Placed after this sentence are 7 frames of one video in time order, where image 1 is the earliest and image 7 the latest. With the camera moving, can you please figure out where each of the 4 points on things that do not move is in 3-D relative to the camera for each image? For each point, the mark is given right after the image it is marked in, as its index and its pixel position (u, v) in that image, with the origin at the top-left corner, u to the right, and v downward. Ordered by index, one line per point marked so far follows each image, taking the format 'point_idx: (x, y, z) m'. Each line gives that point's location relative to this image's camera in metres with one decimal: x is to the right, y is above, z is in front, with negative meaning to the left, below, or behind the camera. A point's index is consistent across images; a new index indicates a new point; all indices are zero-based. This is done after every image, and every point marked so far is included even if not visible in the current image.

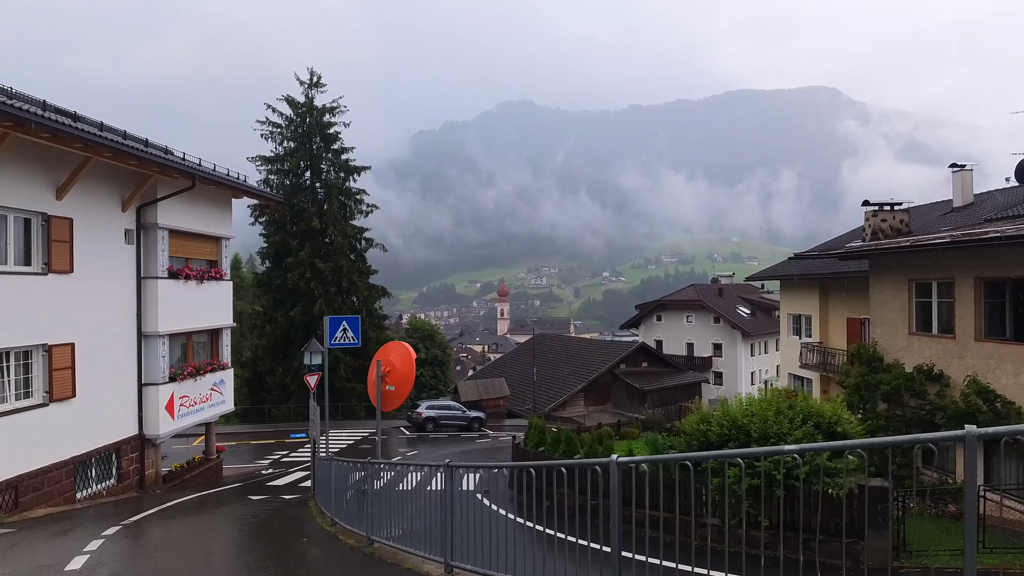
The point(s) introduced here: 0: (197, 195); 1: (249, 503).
0: (-8.9, +2.7, +18.3) m
1: (-5.6, -4.6, +13.9) m
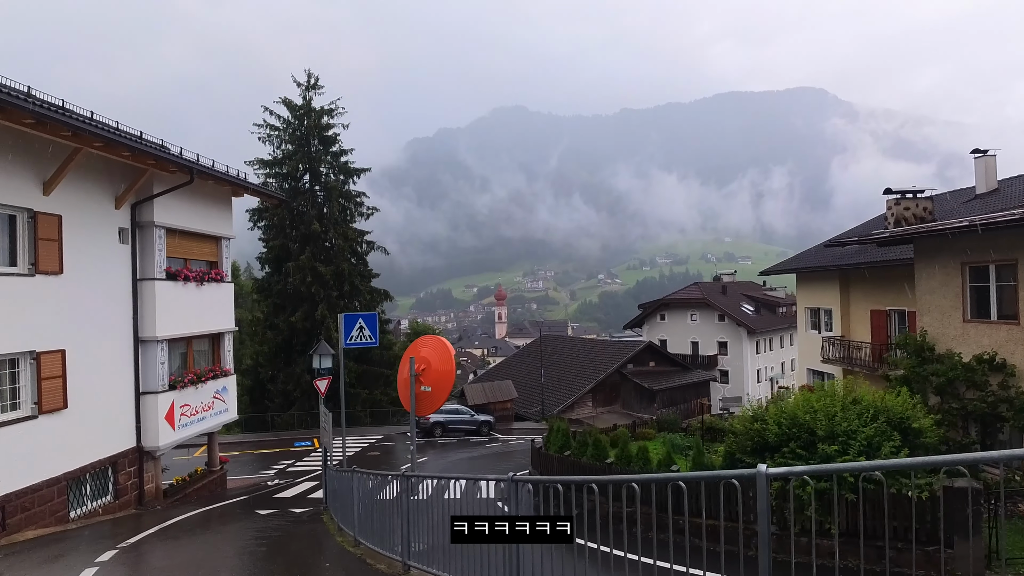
0: (-8.5, +2.6, +17.4) m
1: (-5.0, -4.6, +12.9) m
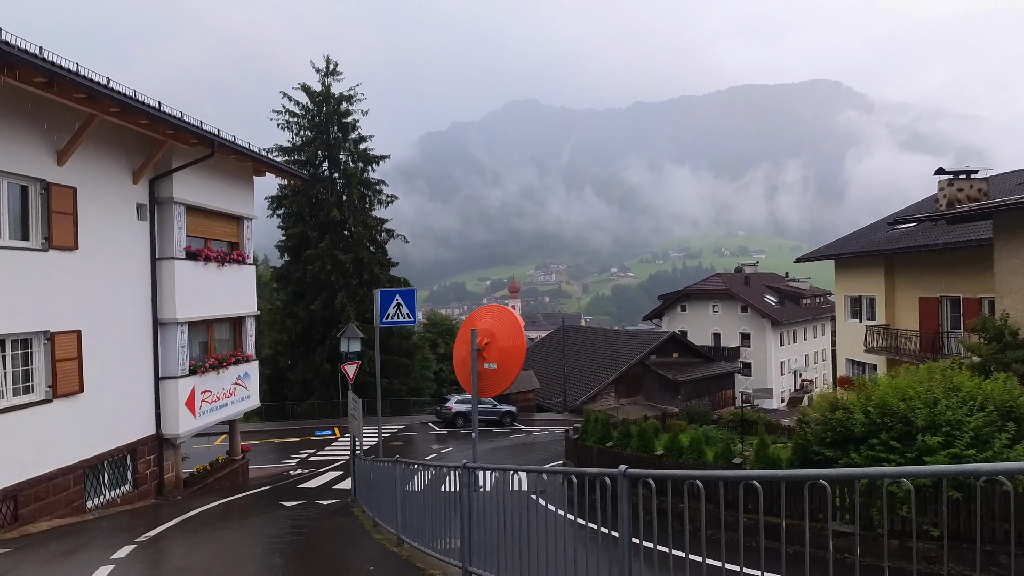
0: (-7.6, +3.1, +16.6) m
1: (-4.3, -4.2, +12.1) m
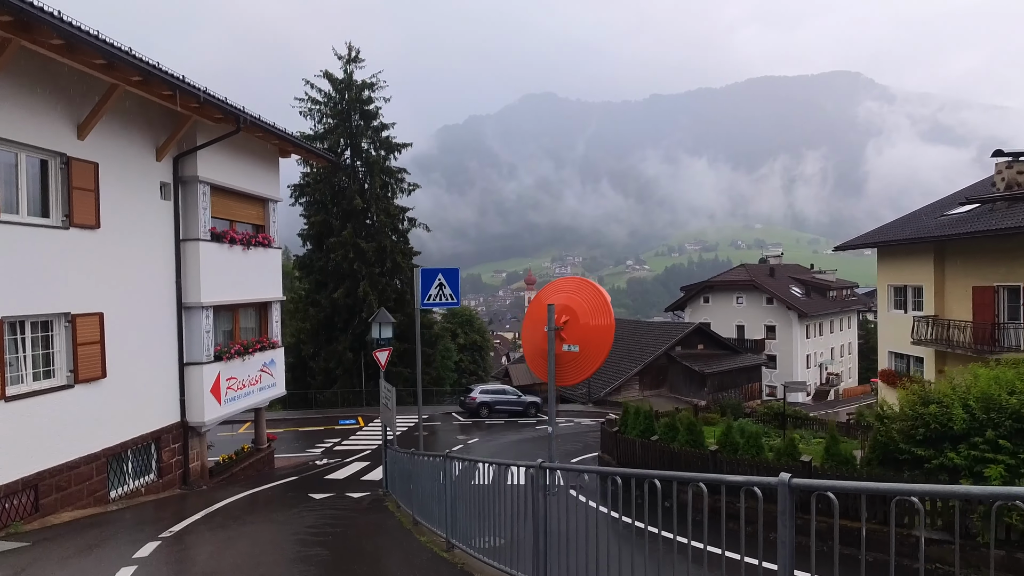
0: (-6.7, +3.5, +16.0) m
1: (-3.5, -3.9, +11.5) m
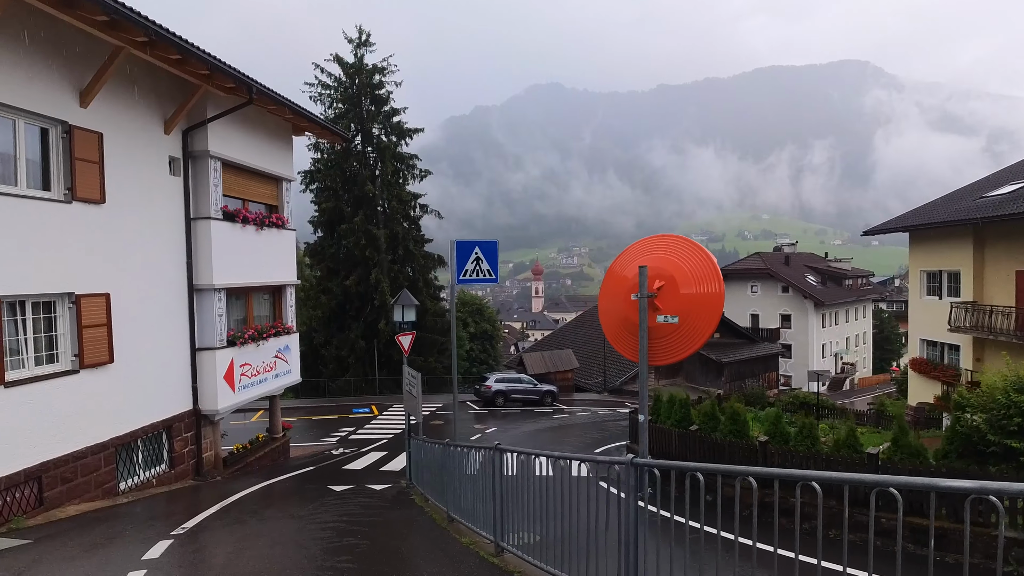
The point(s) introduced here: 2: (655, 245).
0: (-6.1, +3.9, +15.2) m
1: (-3.0, -3.5, +10.8) m
2: (+0.8, +0.3, +3.8) m
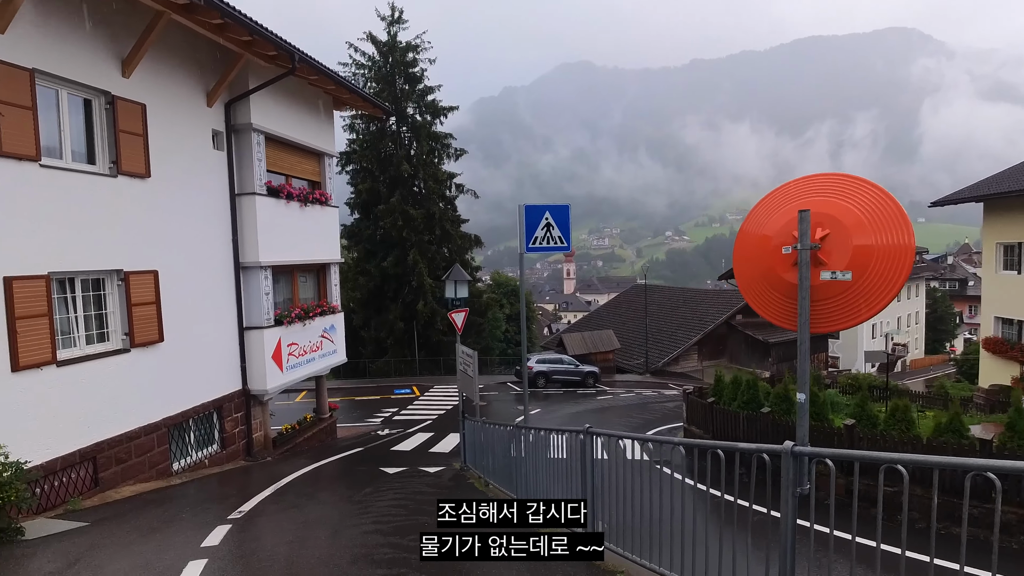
0: (-4.9, +4.4, +14.7) m
1: (-2.0, -3.1, +10.4) m
2: (+1.4, +0.5, +3.1) m
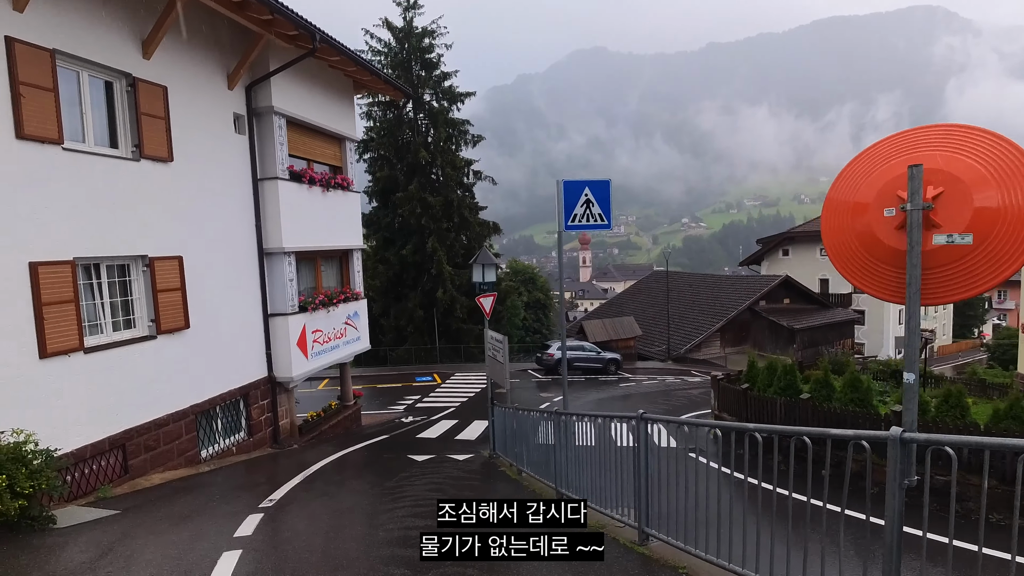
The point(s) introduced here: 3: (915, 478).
0: (-4.4, +4.7, +14.5) m
1: (-1.5, -2.9, +10.2) m
2: (+1.7, +0.6, +2.8) m
3: (+1.7, -0.8, +2.7) m
